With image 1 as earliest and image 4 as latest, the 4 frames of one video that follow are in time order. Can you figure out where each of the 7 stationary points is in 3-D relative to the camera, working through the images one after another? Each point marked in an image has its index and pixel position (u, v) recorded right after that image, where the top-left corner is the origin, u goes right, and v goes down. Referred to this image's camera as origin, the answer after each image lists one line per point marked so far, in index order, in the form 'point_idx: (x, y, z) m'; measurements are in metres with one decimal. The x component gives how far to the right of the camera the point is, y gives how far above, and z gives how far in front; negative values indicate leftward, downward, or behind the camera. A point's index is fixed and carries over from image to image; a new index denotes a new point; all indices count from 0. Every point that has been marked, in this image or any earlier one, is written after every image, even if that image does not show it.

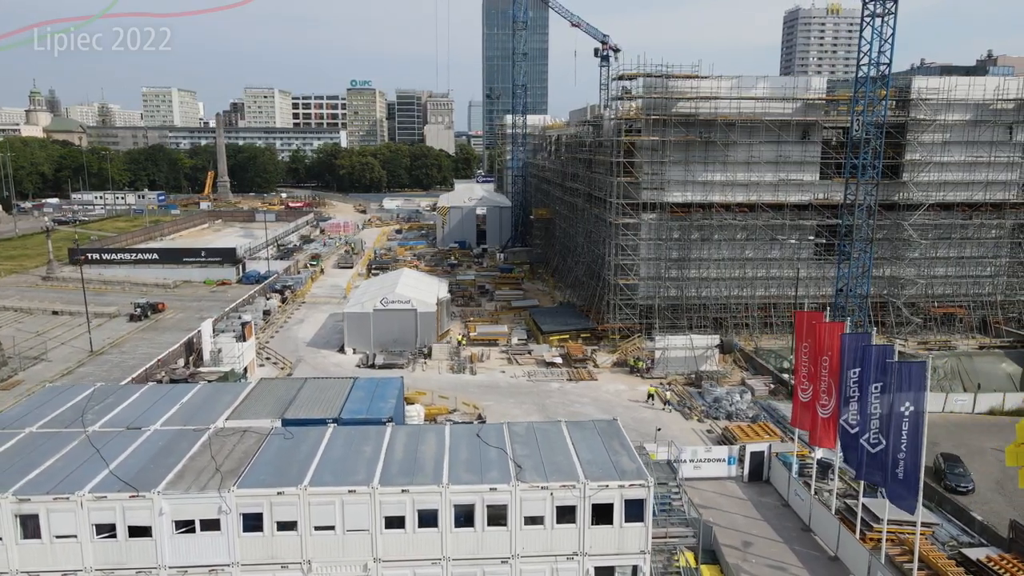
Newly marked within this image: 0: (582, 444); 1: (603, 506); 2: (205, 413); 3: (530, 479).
0: (+1.1, -2.5, +12.1) m
1: (+1.3, -3.2, +10.8) m
2: (-5.6, -2.3, +13.5) m
3: (+0.3, -2.8, +10.8) m
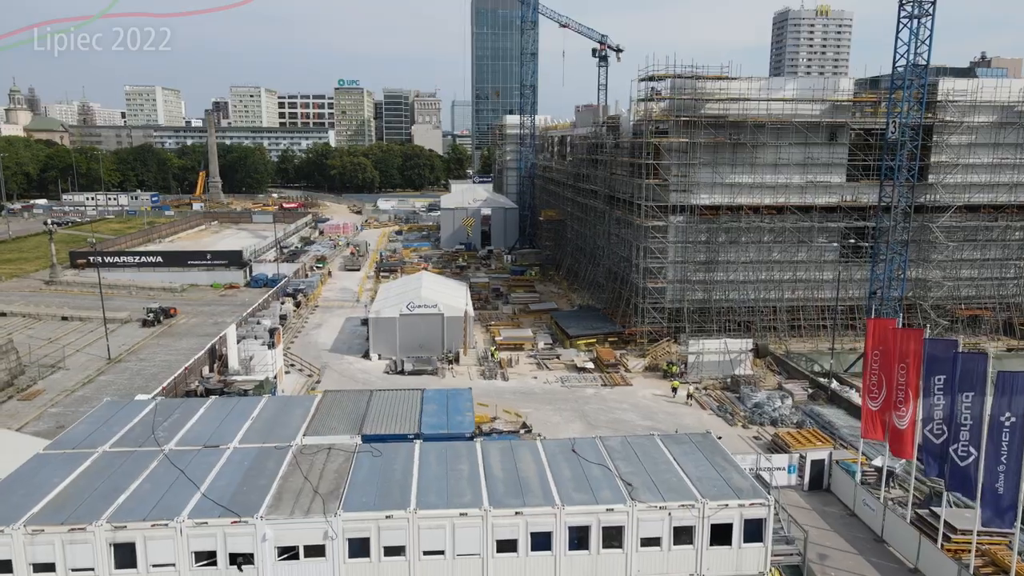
0: (+2.7, -2.7, +11.7) m
1: (+3.0, -3.4, +10.4) m
2: (-4.0, -2.5, +12.9) m
3: (+1.9, -3.0, +10.4) m
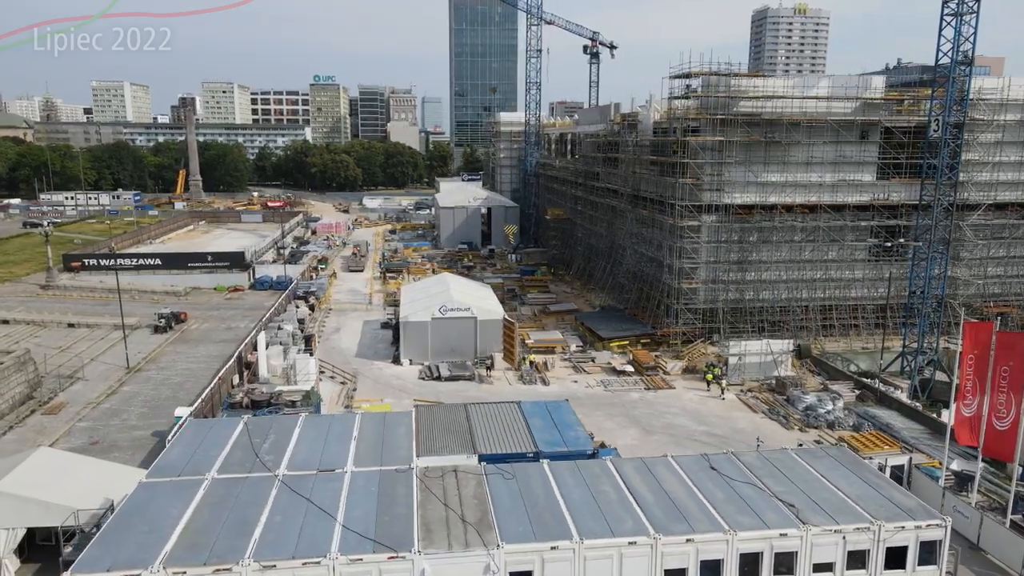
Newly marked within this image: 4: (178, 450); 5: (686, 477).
0: (+4.8, -2.8, +11.1) m
1: (+5.1, -3.5, +9.9) m
2: (-2.0, -2.6, +12.1) m
3: (+4.1, -3.1, +9.8) m
4: (-5.4, -2.6, +12.0) m
5: (+2.6, -2.8, +11.2) m
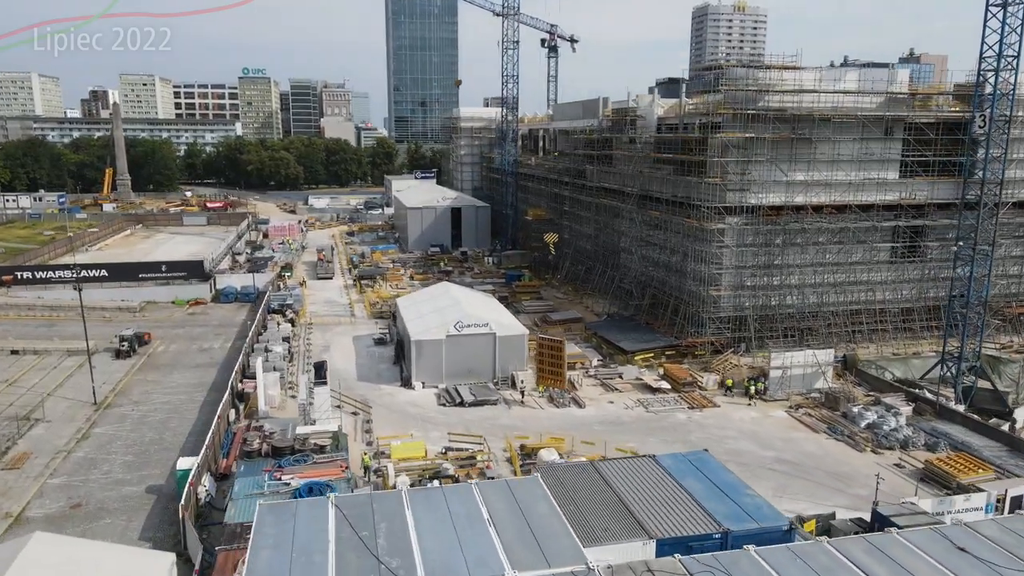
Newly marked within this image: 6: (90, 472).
0: (+7.3, -3.2, +9.1) m
1: (+7.7, -3.9, +7.8) m
2: (+0.5, -3.2, +9.4) m
3: (+6.7, -3.5, +7.7) m
4: (-3.0, -3.2, +9.0) m
5: (+5.1, -3.3, +8.9) m
6: (-10.9, -4.7, +19.1) m
